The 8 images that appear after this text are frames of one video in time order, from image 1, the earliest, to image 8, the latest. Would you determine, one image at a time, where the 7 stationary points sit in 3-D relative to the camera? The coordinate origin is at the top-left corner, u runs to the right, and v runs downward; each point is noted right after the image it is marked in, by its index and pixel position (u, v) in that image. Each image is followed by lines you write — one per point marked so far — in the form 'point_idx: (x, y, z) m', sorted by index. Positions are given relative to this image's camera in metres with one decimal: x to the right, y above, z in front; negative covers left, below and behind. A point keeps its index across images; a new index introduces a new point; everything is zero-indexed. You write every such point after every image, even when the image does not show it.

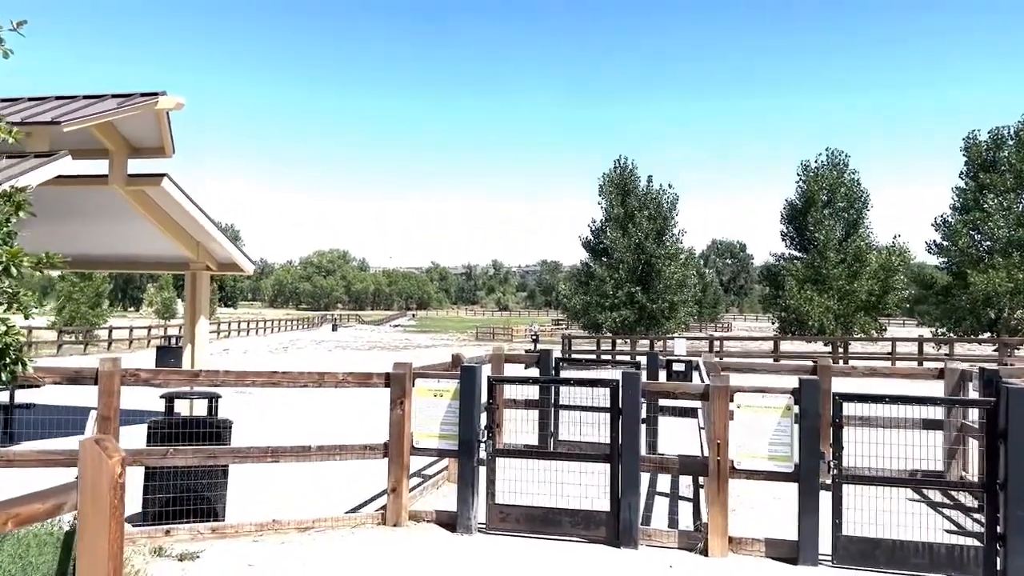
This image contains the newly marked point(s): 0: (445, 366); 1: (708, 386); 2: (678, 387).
0: (-0.7, -0.8, +7.4) m
1: (+1.4, -0.7, +5.7) m
2: (+1.2, -0.7, +5.8) m
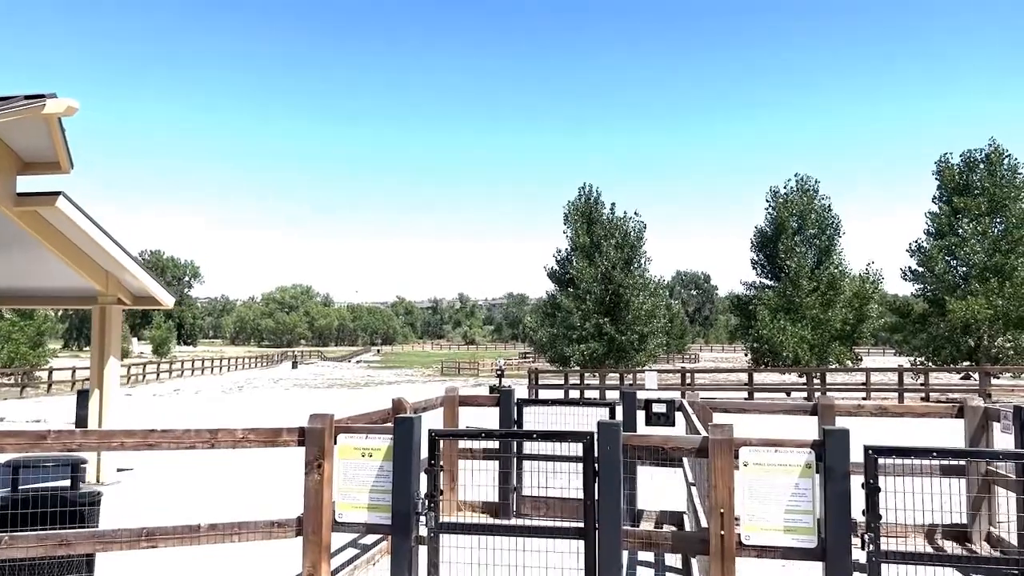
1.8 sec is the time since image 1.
0: (-1.1, -1.0, +6.1) m
1: (+1.1, -0.8, +4.5) m
2: (+0.9, -0.9, +4.6) m
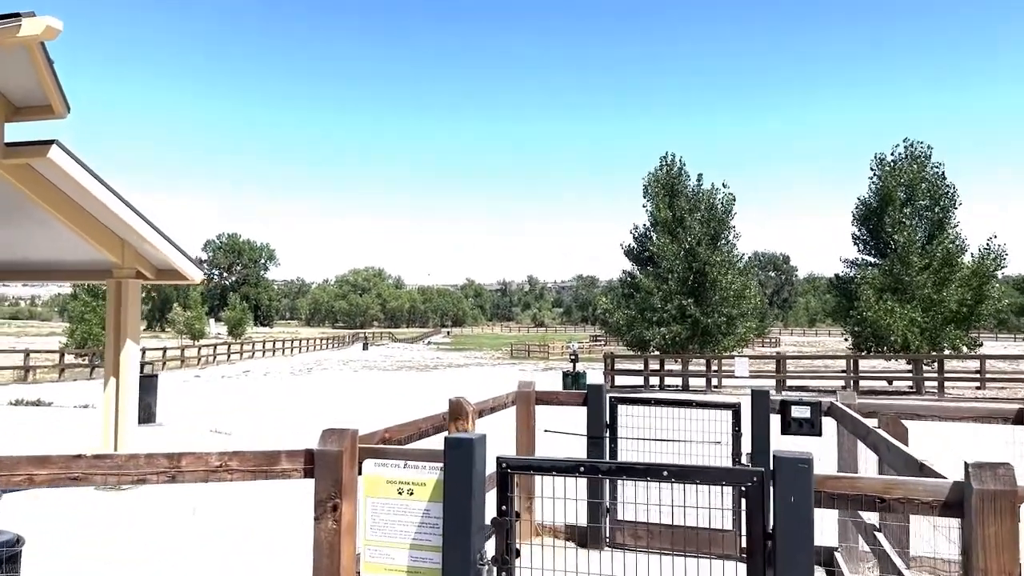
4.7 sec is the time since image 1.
0: (-0.5, -0.8, +4.5) m
1: (+1.5, -0.7, +2.7) m
2: (+1.3, -0.7, +2.8) m
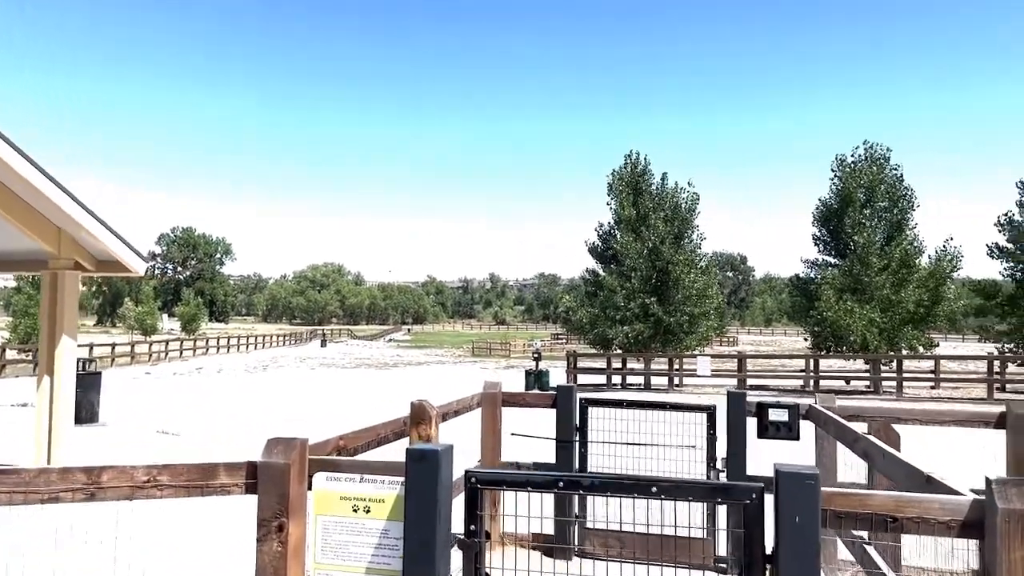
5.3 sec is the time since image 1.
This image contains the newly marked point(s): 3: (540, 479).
0: (-0.7, -0.8, +4.1) m
1: (+1.4, -0.7, +2.4) m
2: (+1.2, -0.7, +2.5) m
3: (+0.1, -0.7, +2.8) m
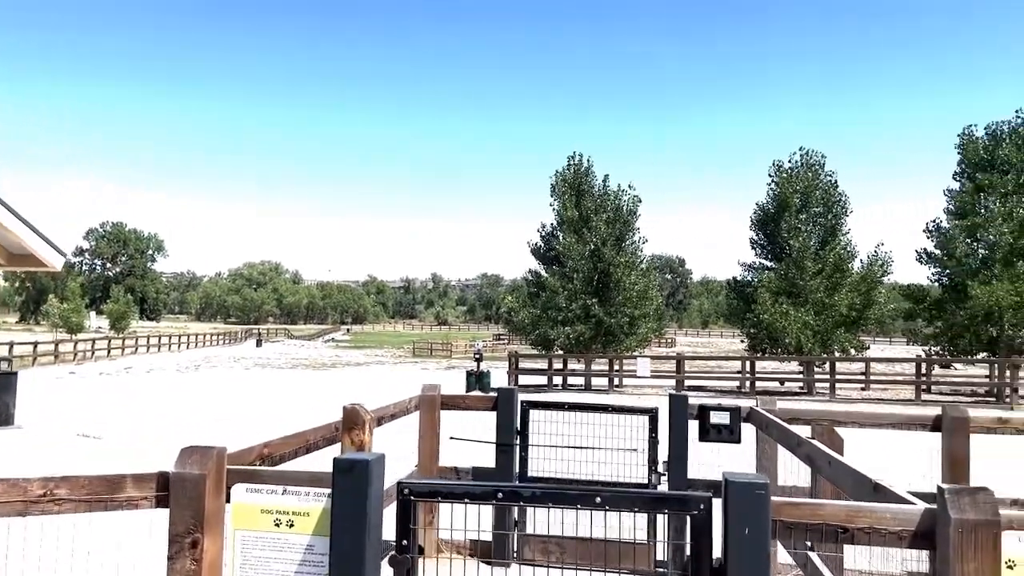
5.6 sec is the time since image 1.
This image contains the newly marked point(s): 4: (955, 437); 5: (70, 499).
0: (-1.0, -0.7, +3.9) m
1: (+1.2, -0.7, +2.4) m
2: (+1.0, -0.7, +2.4) m
3: (-0.1, -0.7, +2.7) m
4: (+2.8, -1.0, +5.2) m
5: (-1.4, -0.7, +2.6) m
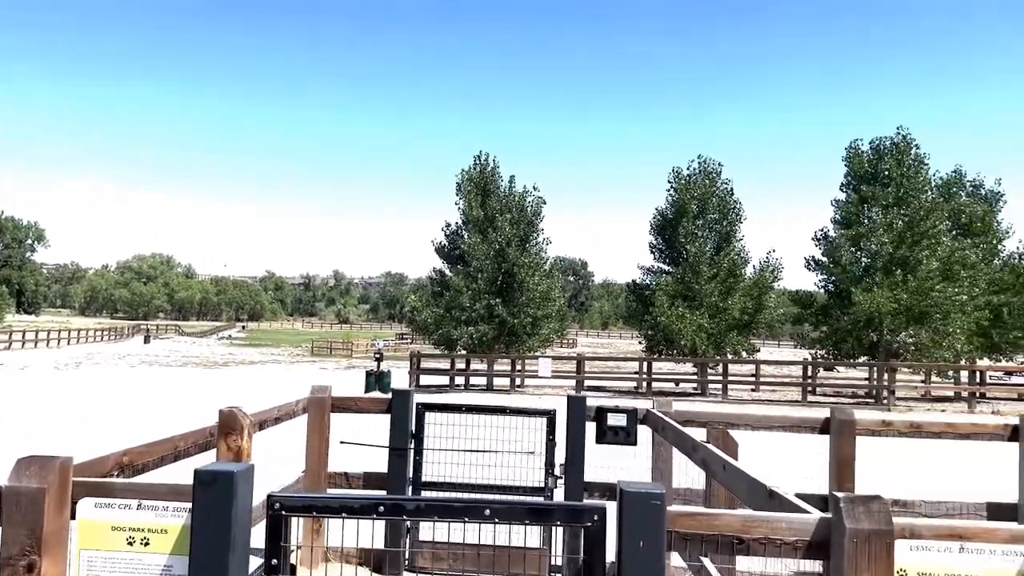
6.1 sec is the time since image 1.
0: (-1.5, -0.7, +3.6) m
1: (+0.9, -0.7, +2.3) m
2: (+0.7, -0.7, +2.4) m
3: (-0.5, -0.6, +2.4) m
4: (+2.2, -1.0, +5.3) m
5: (-1.8, -0.6, +2.2) m
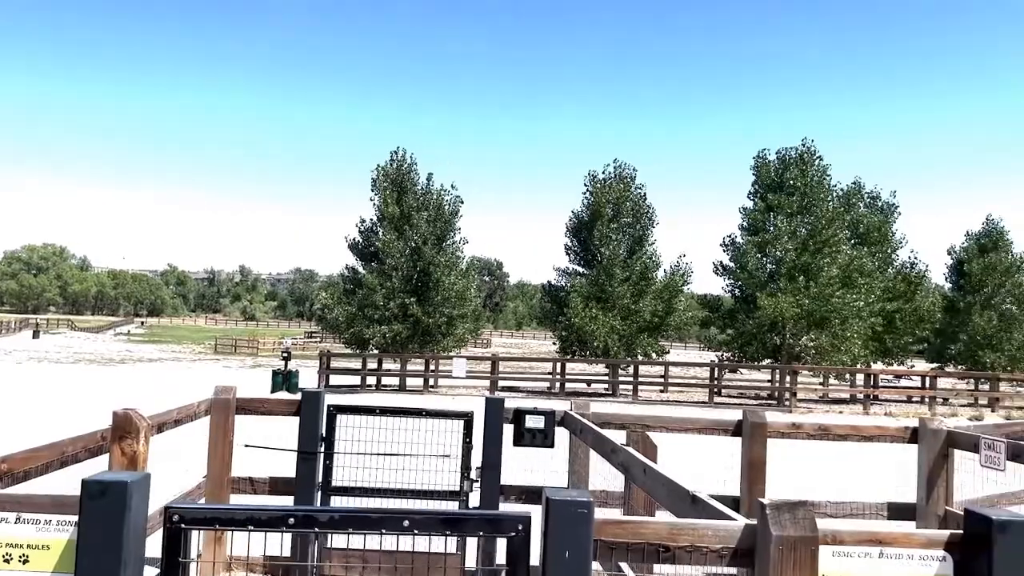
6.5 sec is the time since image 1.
0: (-1.8, -0.7, +3.3) m
1: (+0.7, -0.7, +2.3) m
2: (+0.5, -0.7, +2.3) m
3: (-0.7, -0.6, +2.3) m
4: (+1.6, -1.0, +5.4) m
5: (-2.0, -0.6, +1.9) m
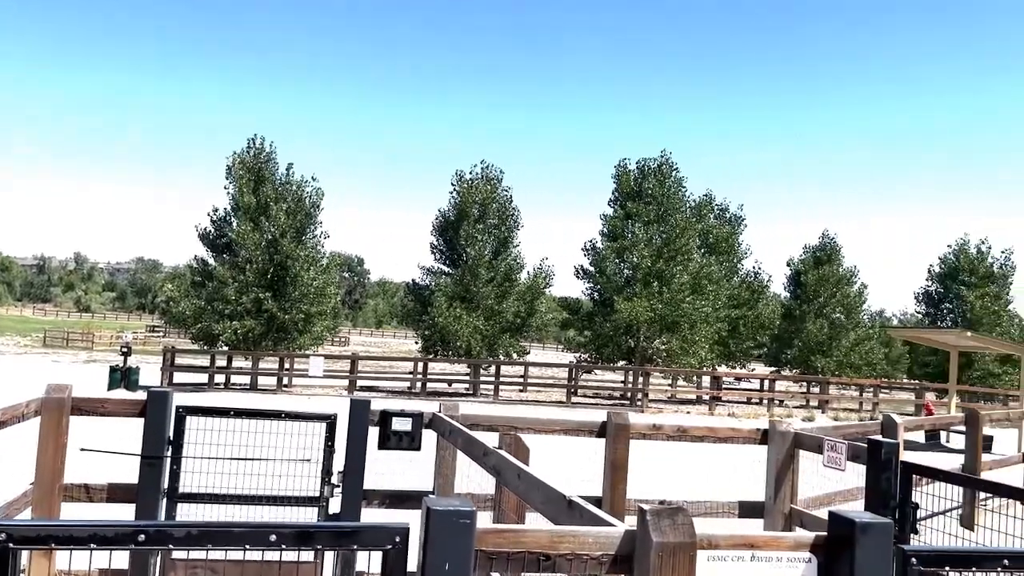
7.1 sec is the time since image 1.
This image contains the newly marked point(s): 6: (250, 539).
0: (-2.3, -0.6, +2.8) m
1: (+0.4, -0.7, +2.3) m
2: (+0.1, -0.7, +2.3) m
3: (-1.0, -0.6, +2.0) m
4: (+0.7, -1.1, +5.5) m
5: (-2.2, -0.5, +1.5) m
6: (-0.7, -0.7, +2.1) m
